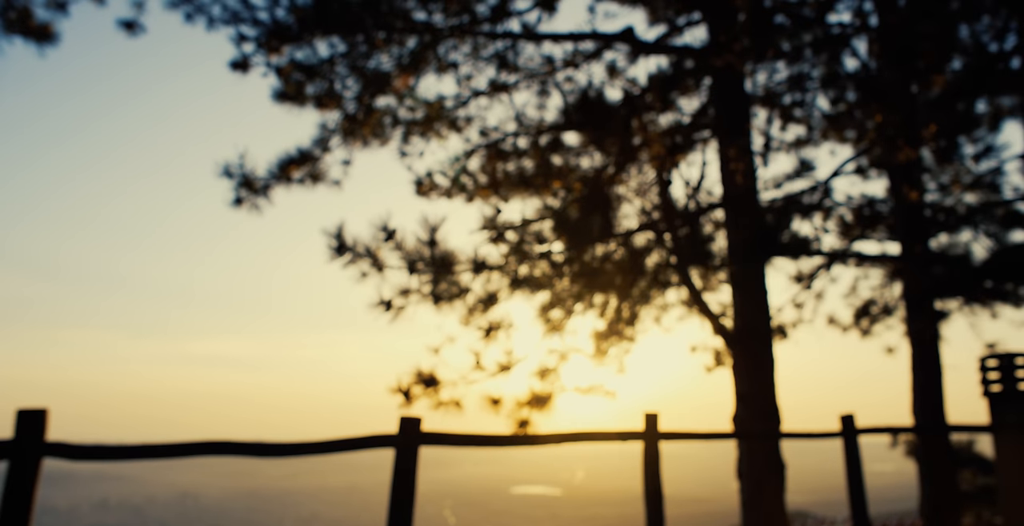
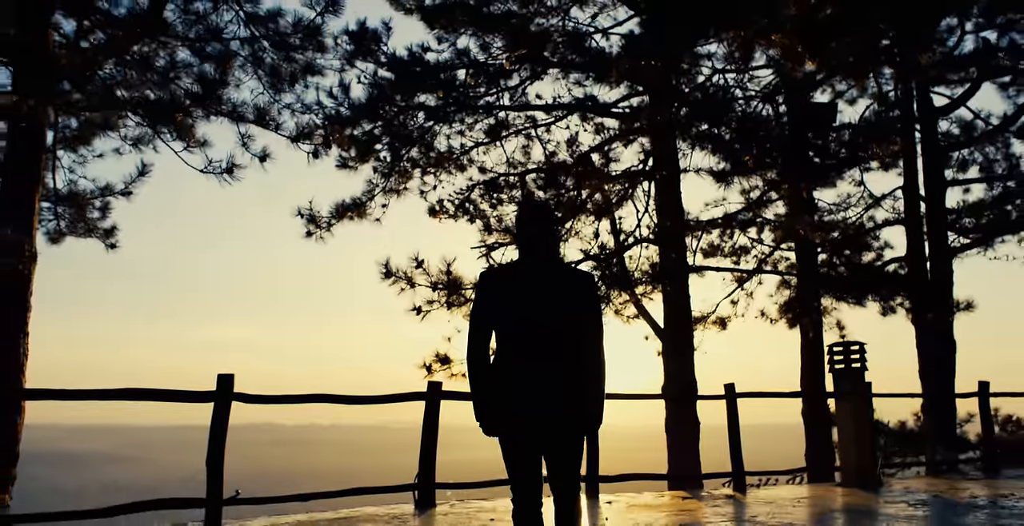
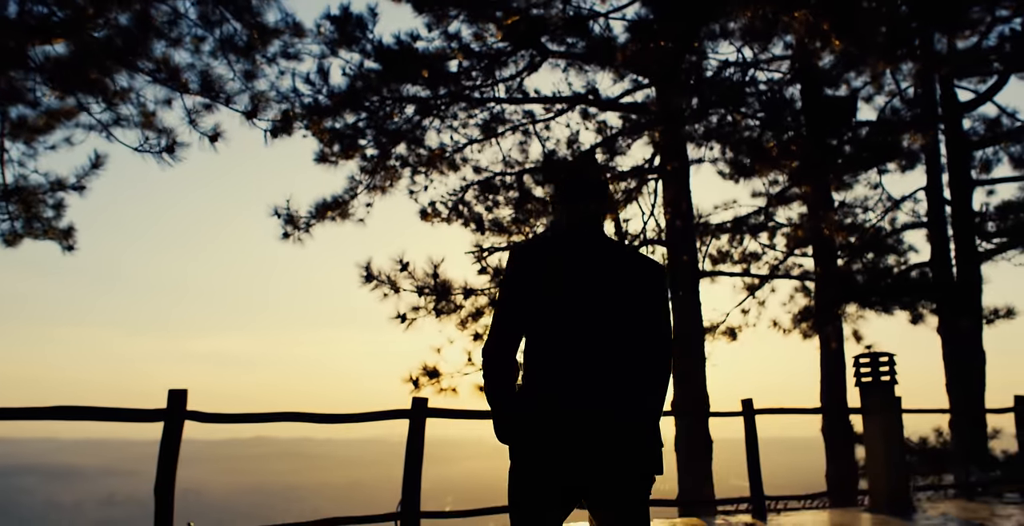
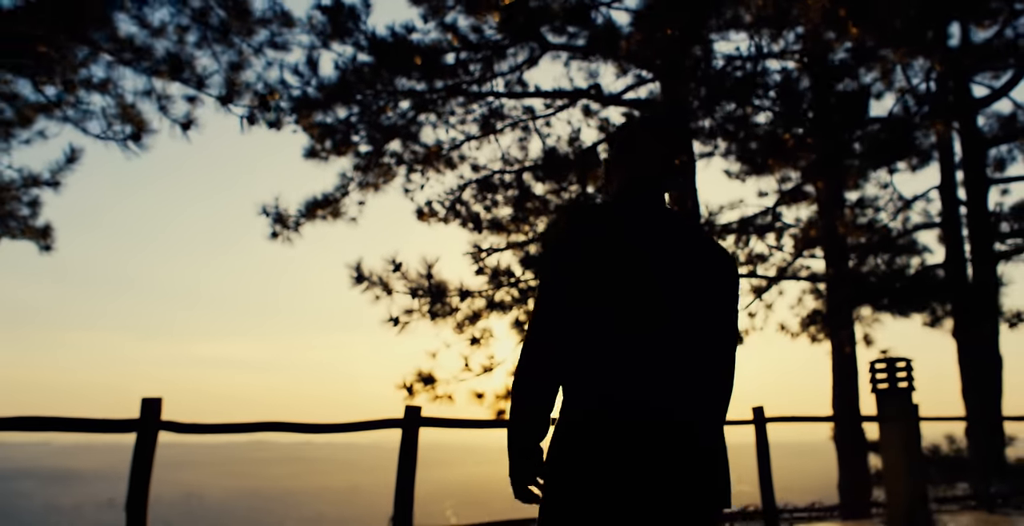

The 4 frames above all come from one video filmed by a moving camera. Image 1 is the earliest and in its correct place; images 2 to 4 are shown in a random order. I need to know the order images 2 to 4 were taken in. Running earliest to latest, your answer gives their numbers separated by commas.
4, 3, 2
